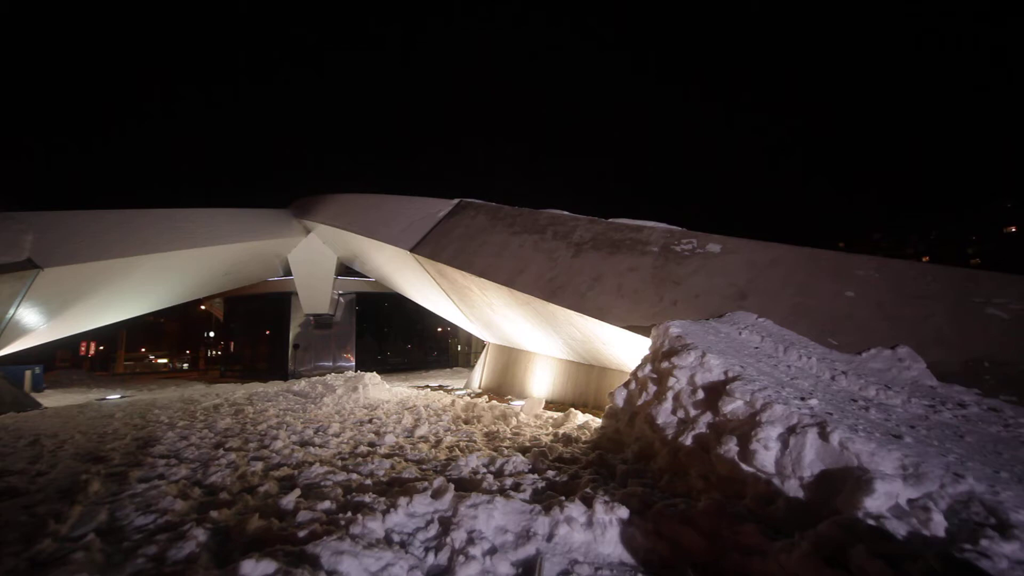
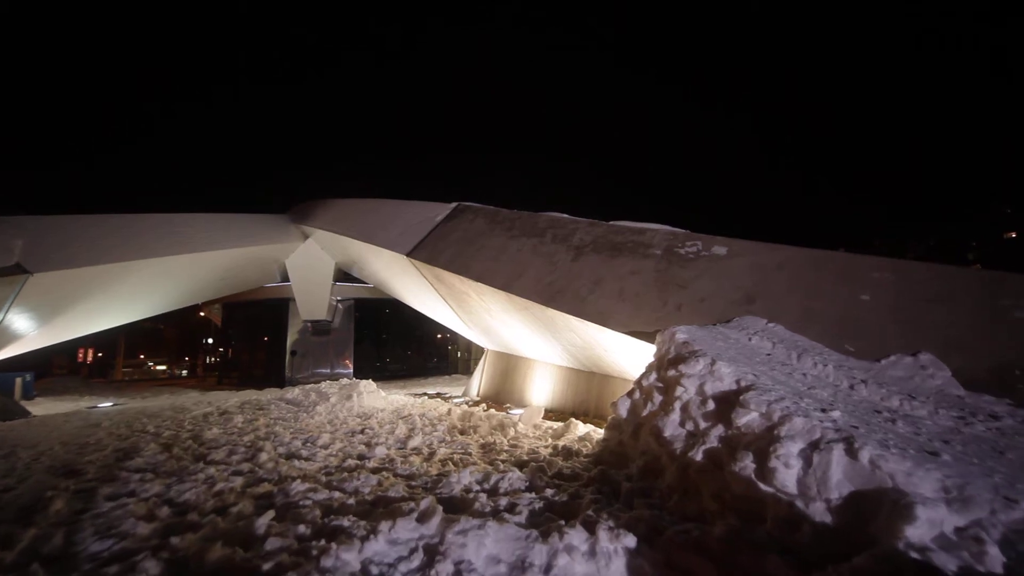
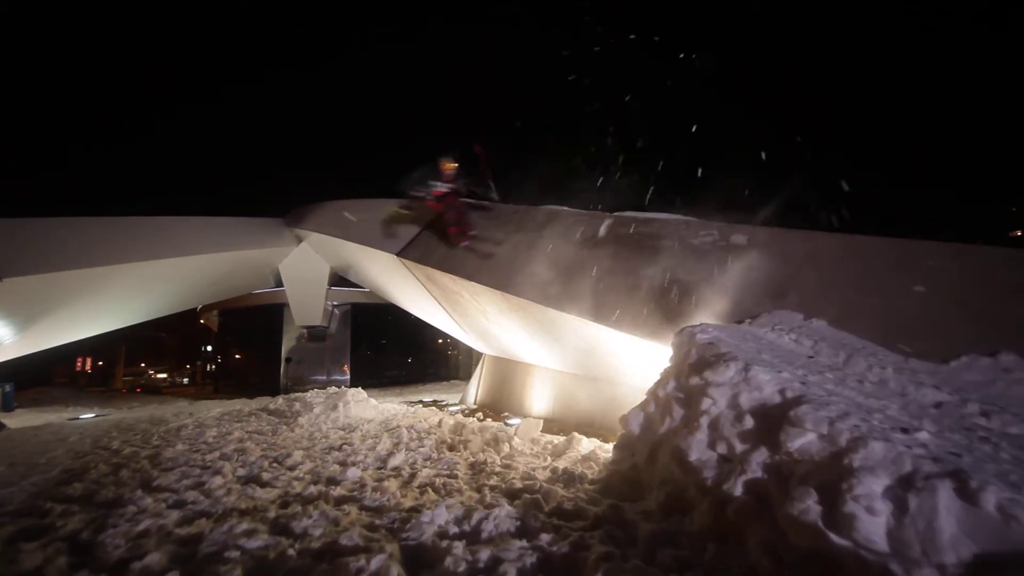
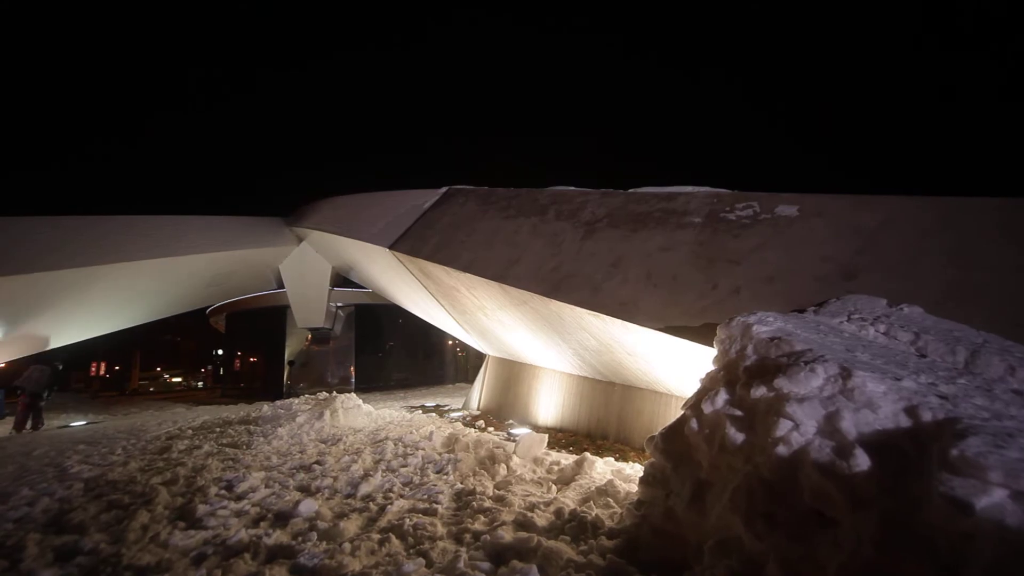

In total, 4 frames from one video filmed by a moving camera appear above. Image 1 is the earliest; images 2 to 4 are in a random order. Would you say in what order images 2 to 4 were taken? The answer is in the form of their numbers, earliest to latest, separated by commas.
2, 3, 4
